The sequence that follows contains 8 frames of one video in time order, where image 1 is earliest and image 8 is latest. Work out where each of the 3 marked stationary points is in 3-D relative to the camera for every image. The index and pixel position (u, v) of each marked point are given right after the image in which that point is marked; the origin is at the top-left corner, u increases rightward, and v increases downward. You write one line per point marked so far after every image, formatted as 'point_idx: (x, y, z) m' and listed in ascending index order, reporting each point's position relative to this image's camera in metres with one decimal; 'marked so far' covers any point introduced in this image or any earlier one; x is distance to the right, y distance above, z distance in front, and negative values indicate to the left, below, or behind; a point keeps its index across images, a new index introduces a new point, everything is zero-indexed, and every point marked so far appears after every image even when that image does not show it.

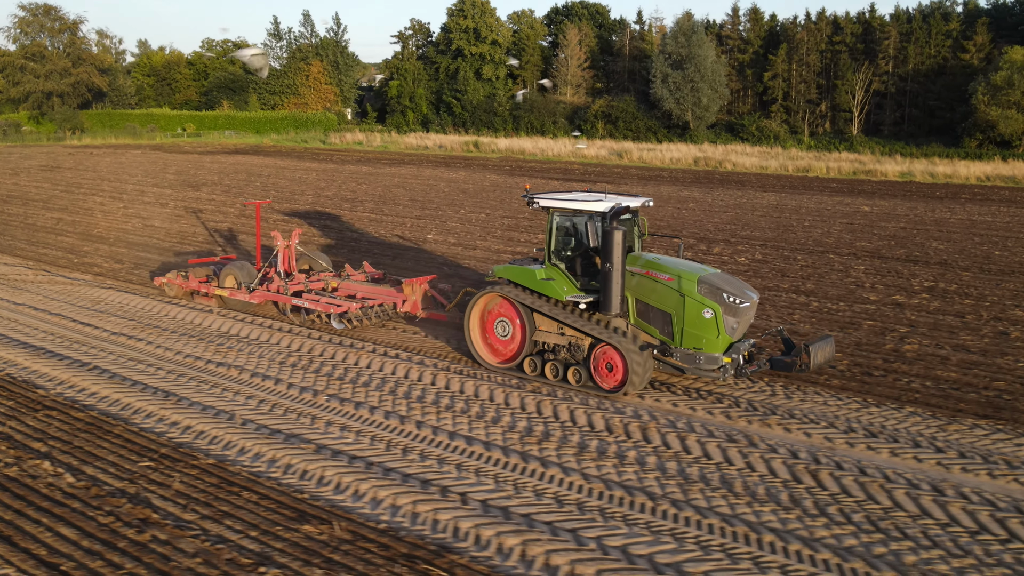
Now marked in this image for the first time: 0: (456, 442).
0: (-0.5, -1.0, +6.5) m
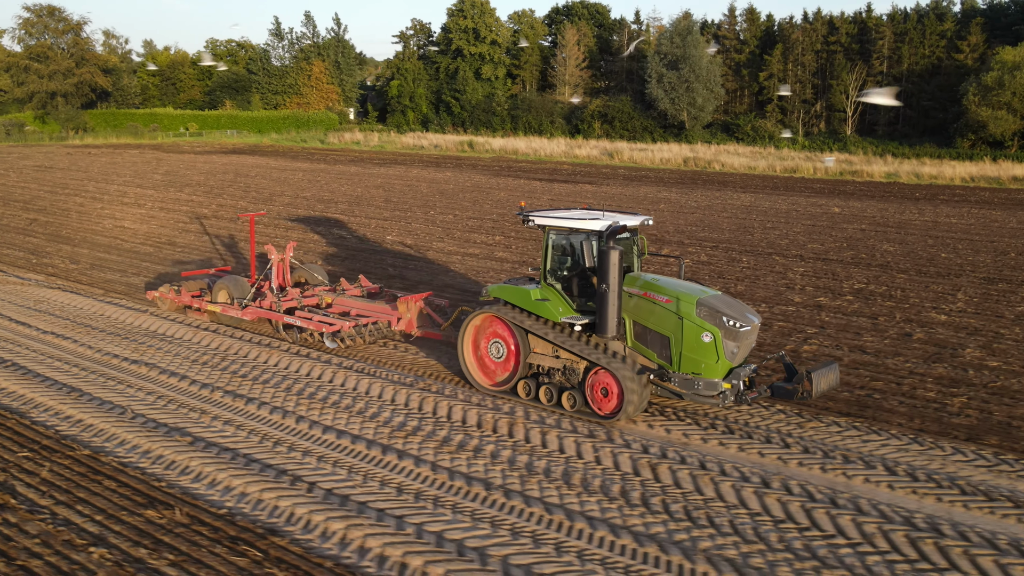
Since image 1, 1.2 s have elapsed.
0: (-1.4, -1.0, +7.0) m
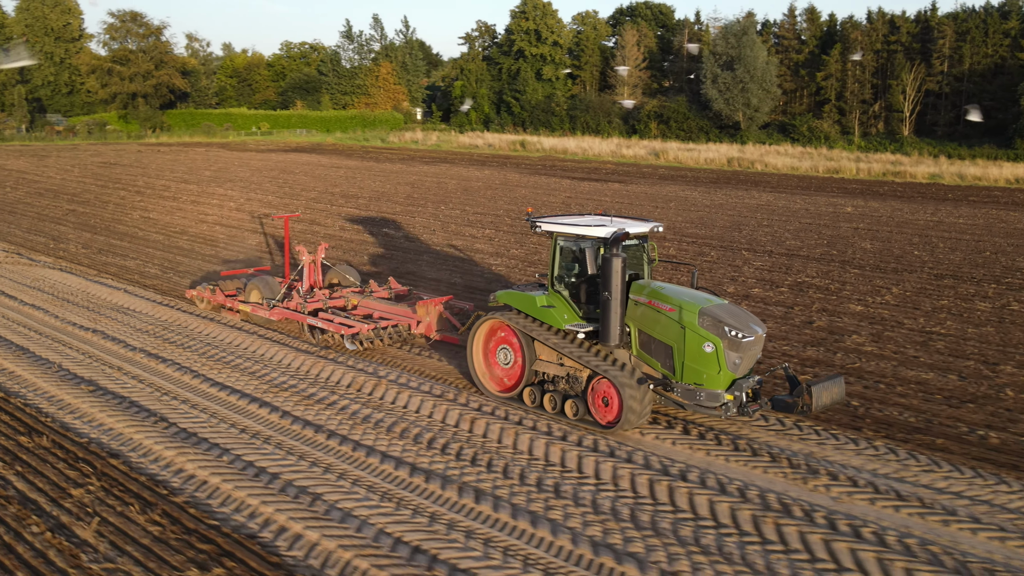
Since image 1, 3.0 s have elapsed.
0: (-2.6, -0.8, +8.2) m
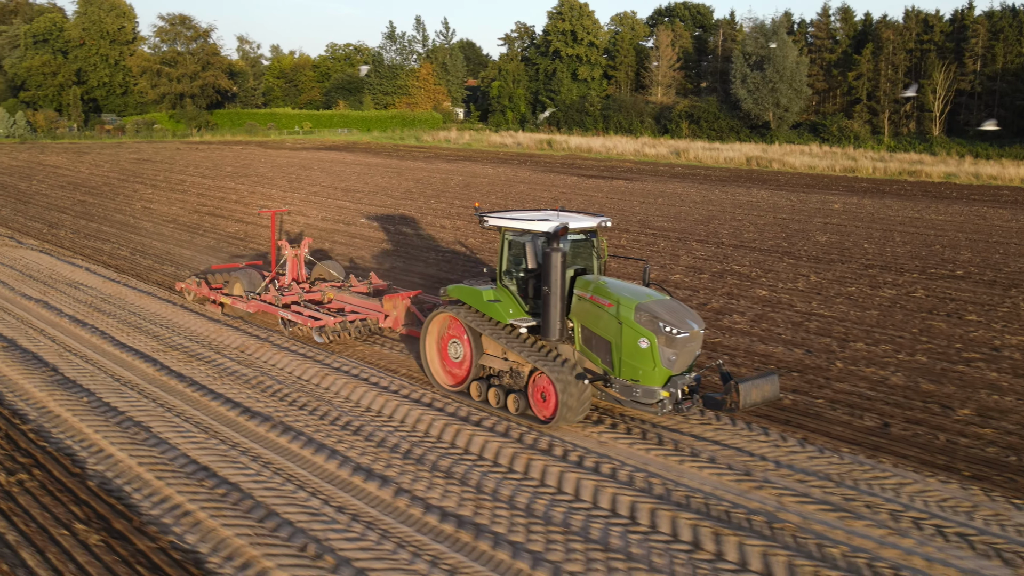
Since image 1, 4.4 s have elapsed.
0: (-3.9, -0.6, +9.3) m
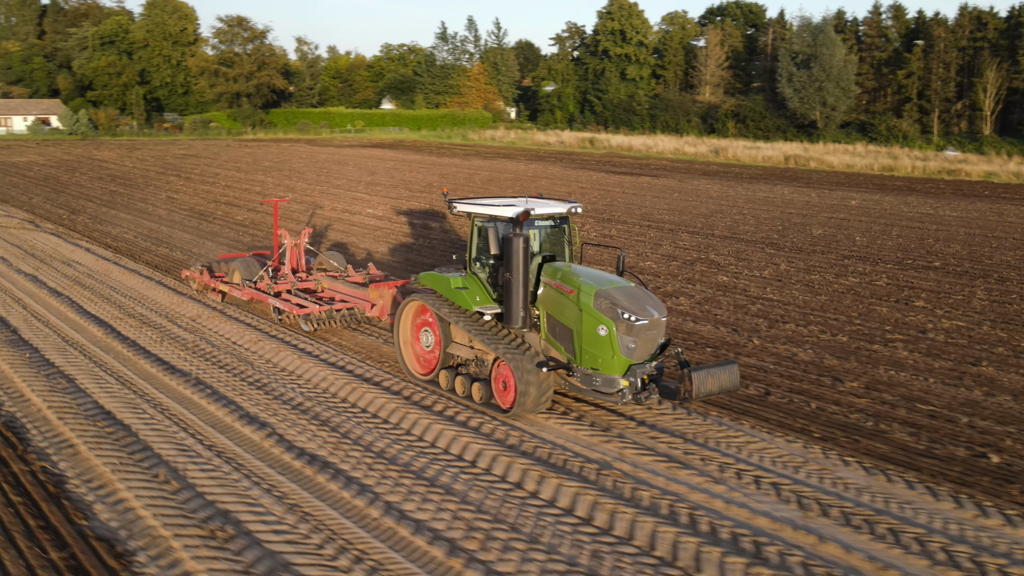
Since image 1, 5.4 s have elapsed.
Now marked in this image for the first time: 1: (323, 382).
0: (-4.6, -0.3, +10.1) m
1: (-1.6, -0.8, +8.0) m
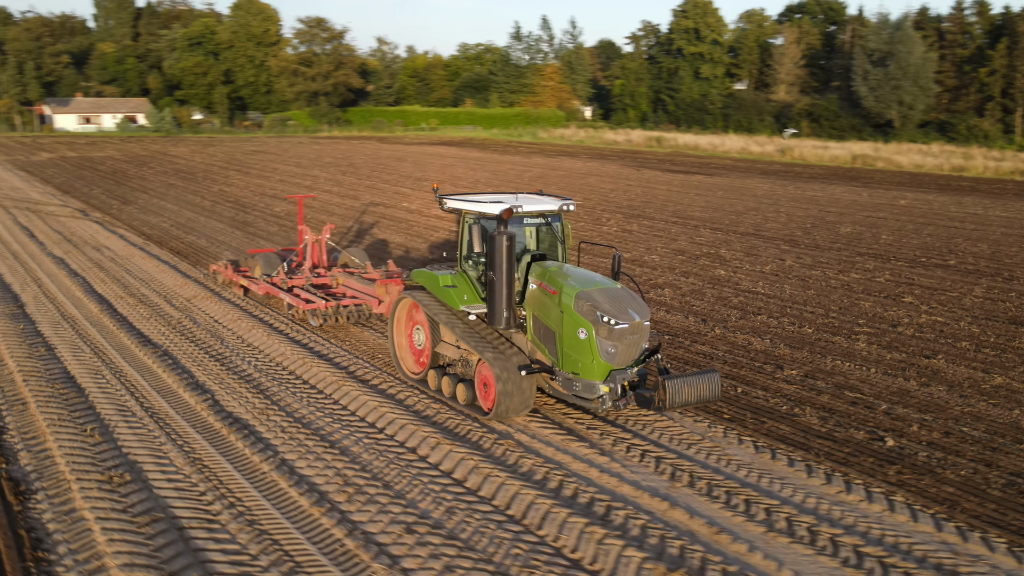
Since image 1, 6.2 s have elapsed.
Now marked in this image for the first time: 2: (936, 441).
0: (-4.8, 0.0, +10.9) m
1: (-2.0, -0.6, +8.6) m
2: (+2.9, -1.0, +6.7) m
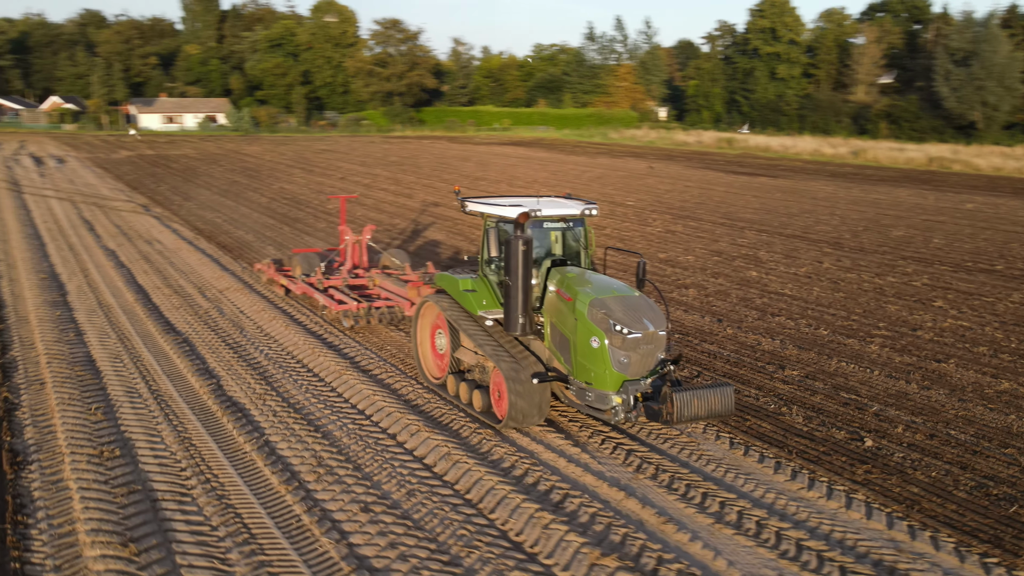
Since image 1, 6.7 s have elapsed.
0: (-4.6, +0.1, +11.5) m
1: (-2.0, -0.5, +9.0) m
2: (+2.8, -1.1, +6.7) m
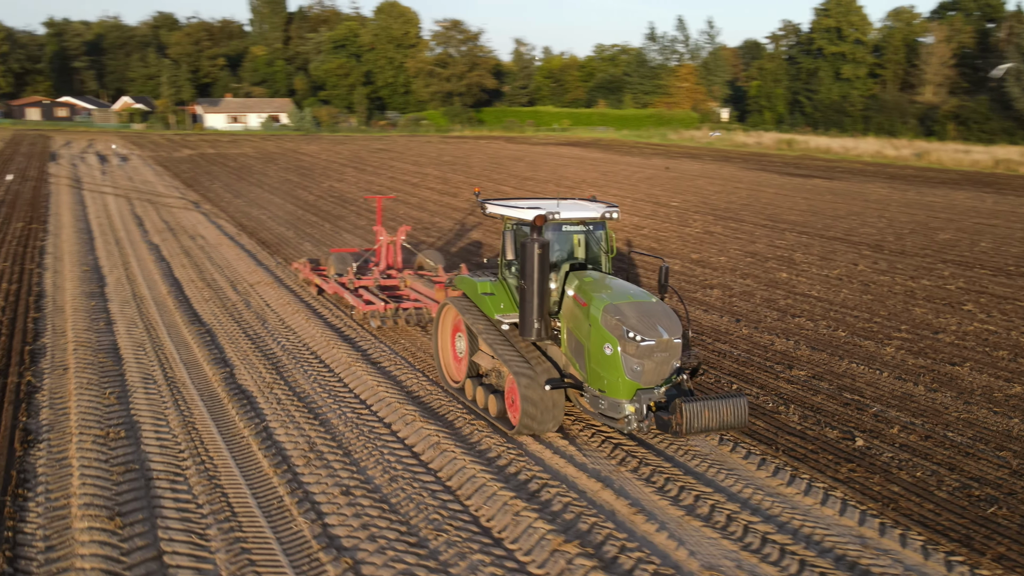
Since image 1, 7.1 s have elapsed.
0: (-4.3, +0.2, +11.9) m
1: (-1.9, -0.5, +9.2) m
2: (+2.7, -1.1, +6.6) m
